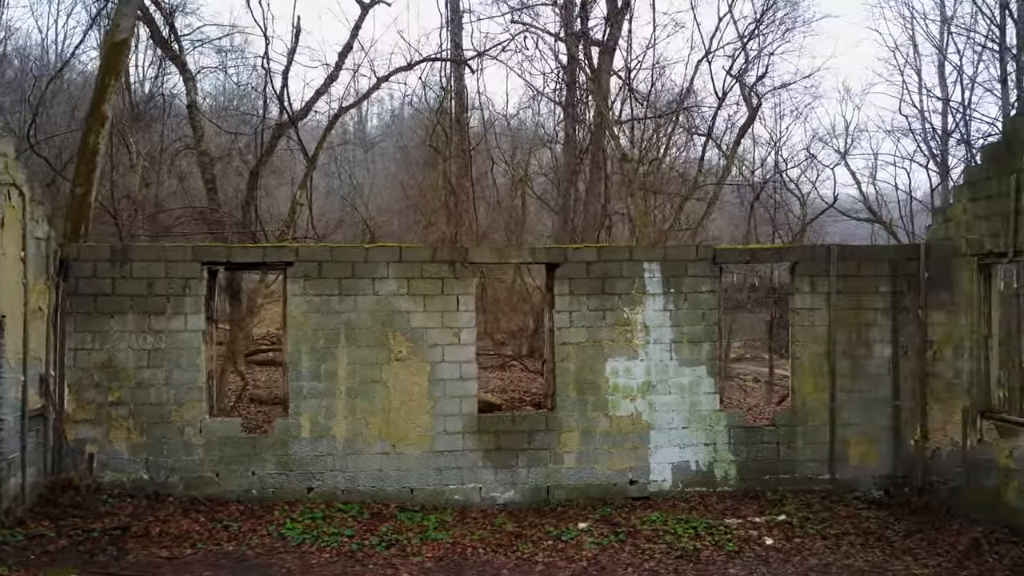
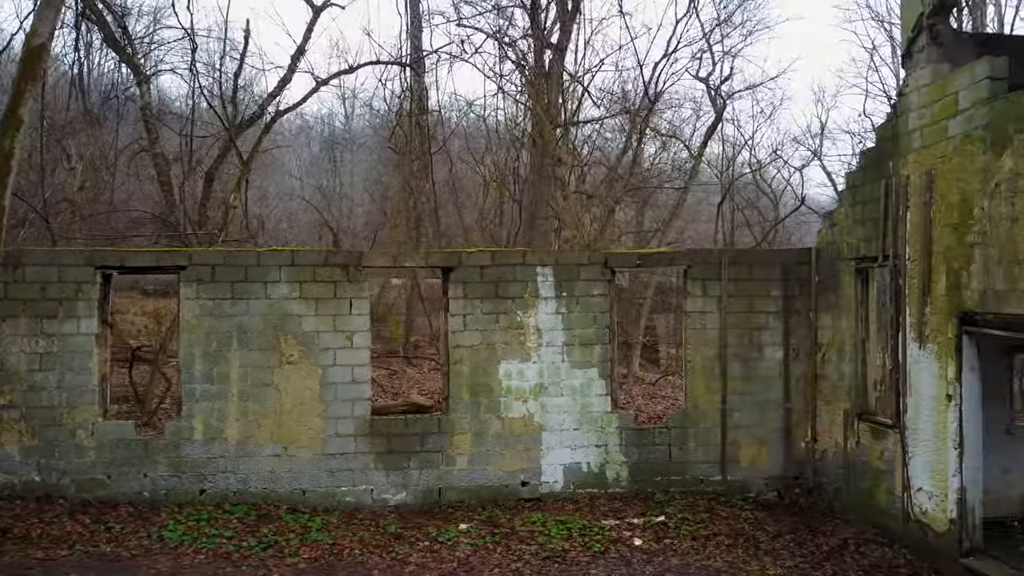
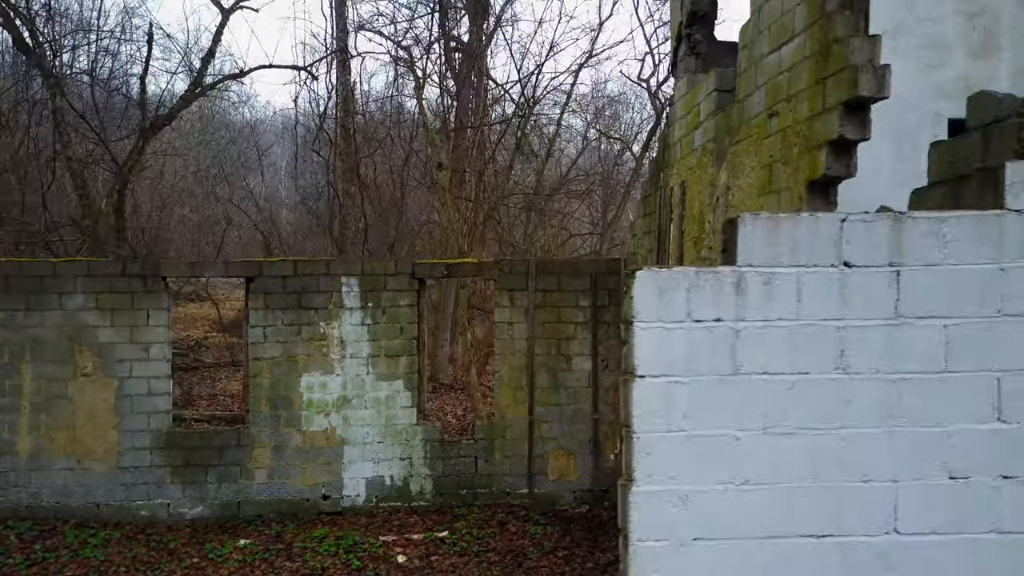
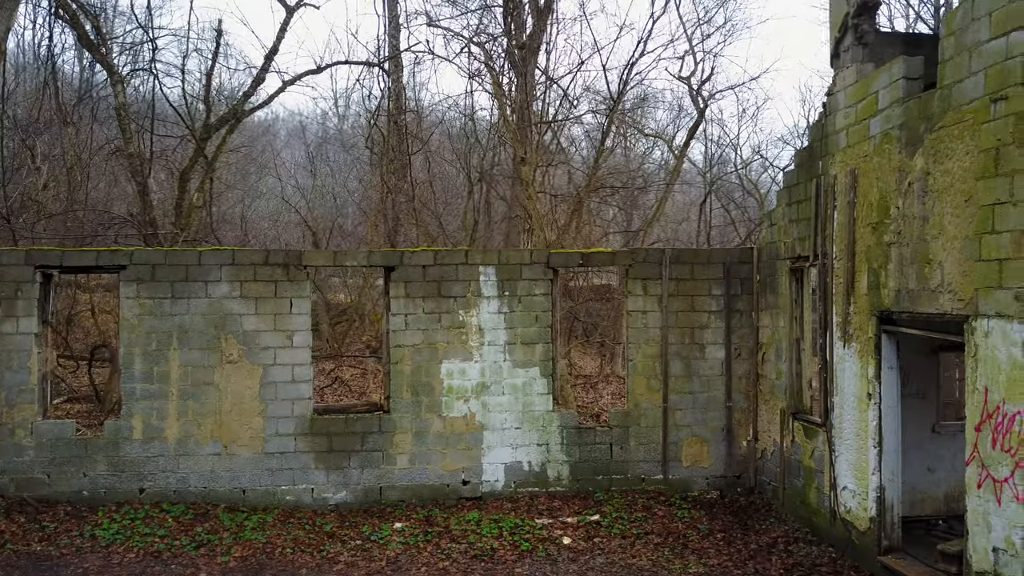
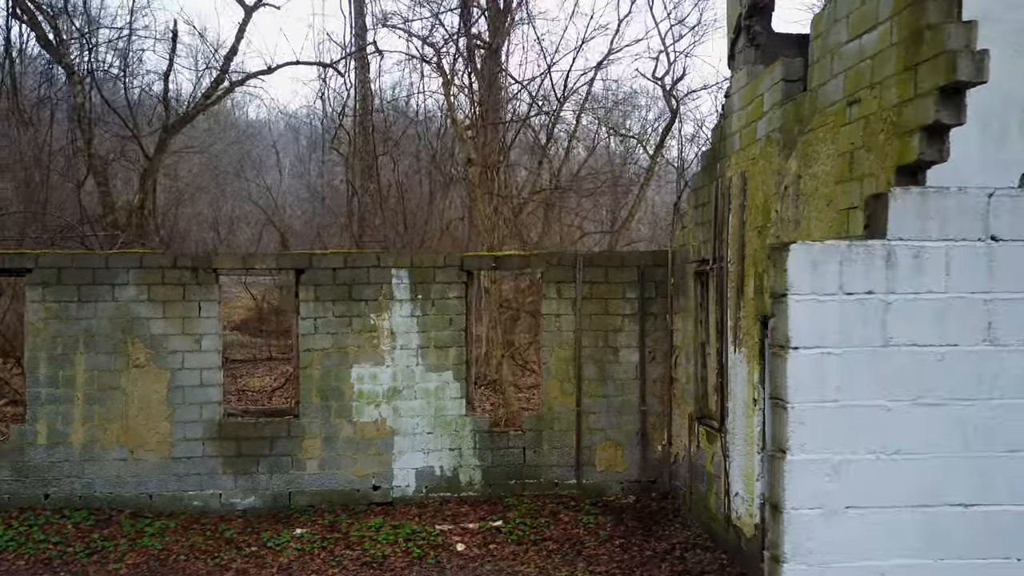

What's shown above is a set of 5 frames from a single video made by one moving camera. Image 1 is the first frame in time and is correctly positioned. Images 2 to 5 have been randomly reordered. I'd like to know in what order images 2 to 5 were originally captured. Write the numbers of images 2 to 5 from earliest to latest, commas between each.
2, 4, 5, 3
